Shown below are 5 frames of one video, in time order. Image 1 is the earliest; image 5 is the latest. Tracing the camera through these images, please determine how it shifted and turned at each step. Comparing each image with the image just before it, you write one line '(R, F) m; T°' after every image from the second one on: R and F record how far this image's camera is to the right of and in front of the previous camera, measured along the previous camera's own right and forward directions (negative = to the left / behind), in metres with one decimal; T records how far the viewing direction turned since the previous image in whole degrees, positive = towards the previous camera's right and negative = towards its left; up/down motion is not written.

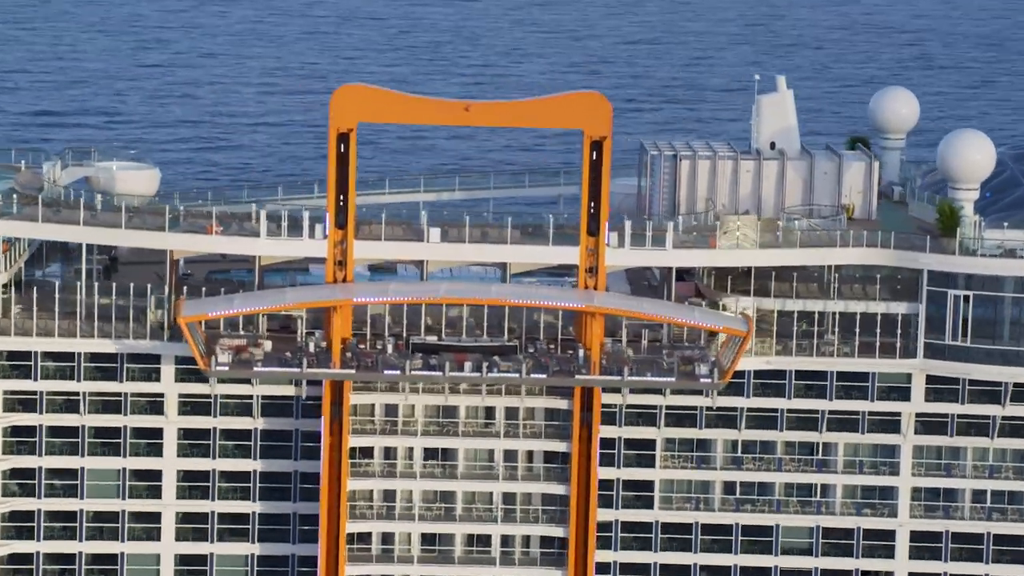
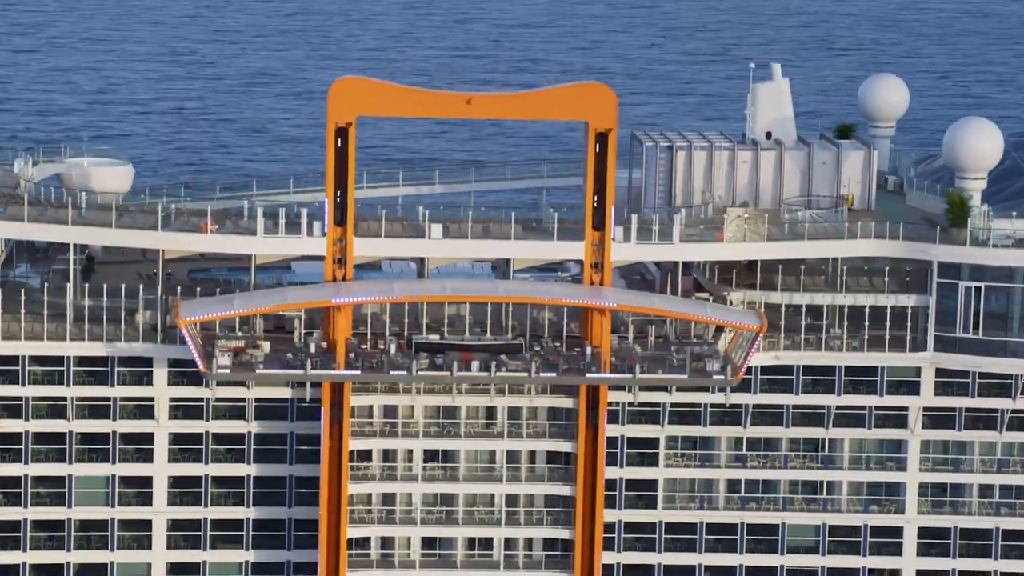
(-2.8, +1.7) m; +3°
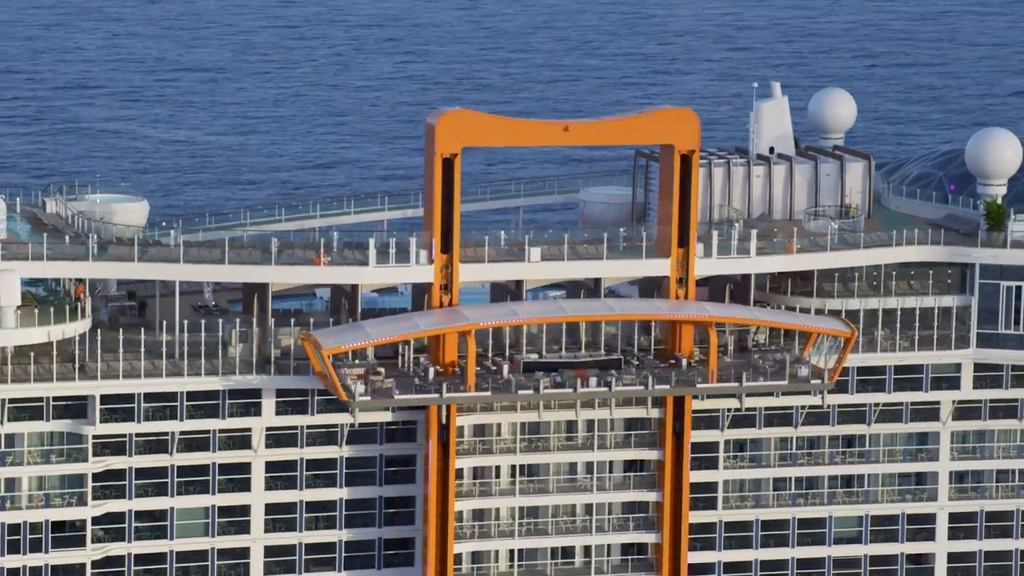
(-14.4, -0.9) m; +12°
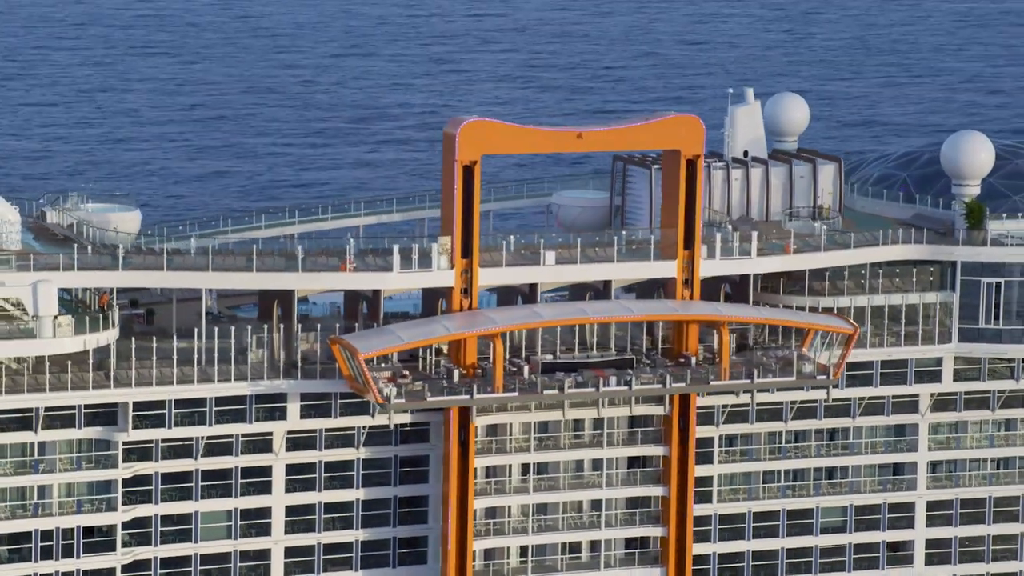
(-5.9, -1.4) m; +5°
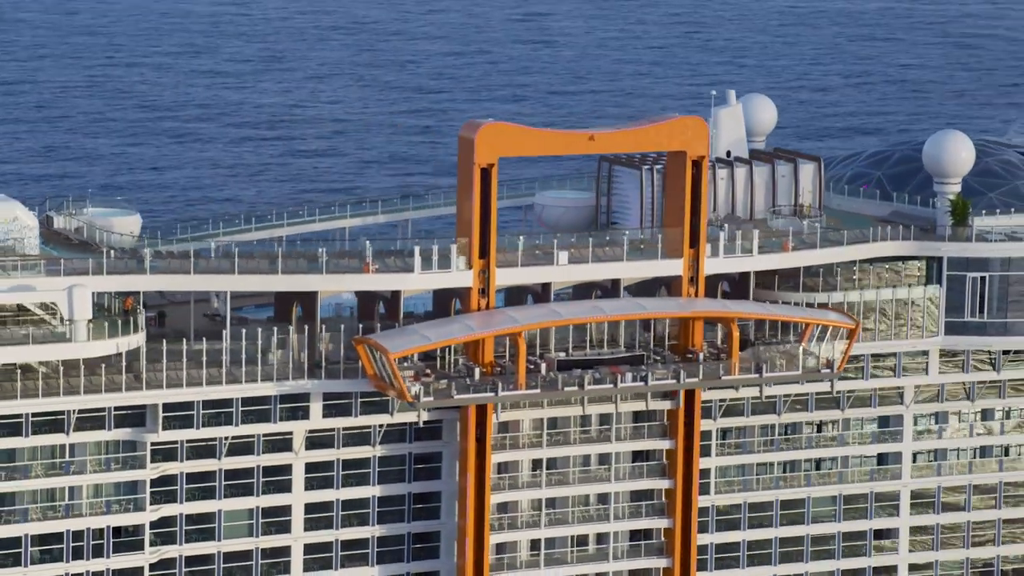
(-4.5, -1.2) m; +4°
